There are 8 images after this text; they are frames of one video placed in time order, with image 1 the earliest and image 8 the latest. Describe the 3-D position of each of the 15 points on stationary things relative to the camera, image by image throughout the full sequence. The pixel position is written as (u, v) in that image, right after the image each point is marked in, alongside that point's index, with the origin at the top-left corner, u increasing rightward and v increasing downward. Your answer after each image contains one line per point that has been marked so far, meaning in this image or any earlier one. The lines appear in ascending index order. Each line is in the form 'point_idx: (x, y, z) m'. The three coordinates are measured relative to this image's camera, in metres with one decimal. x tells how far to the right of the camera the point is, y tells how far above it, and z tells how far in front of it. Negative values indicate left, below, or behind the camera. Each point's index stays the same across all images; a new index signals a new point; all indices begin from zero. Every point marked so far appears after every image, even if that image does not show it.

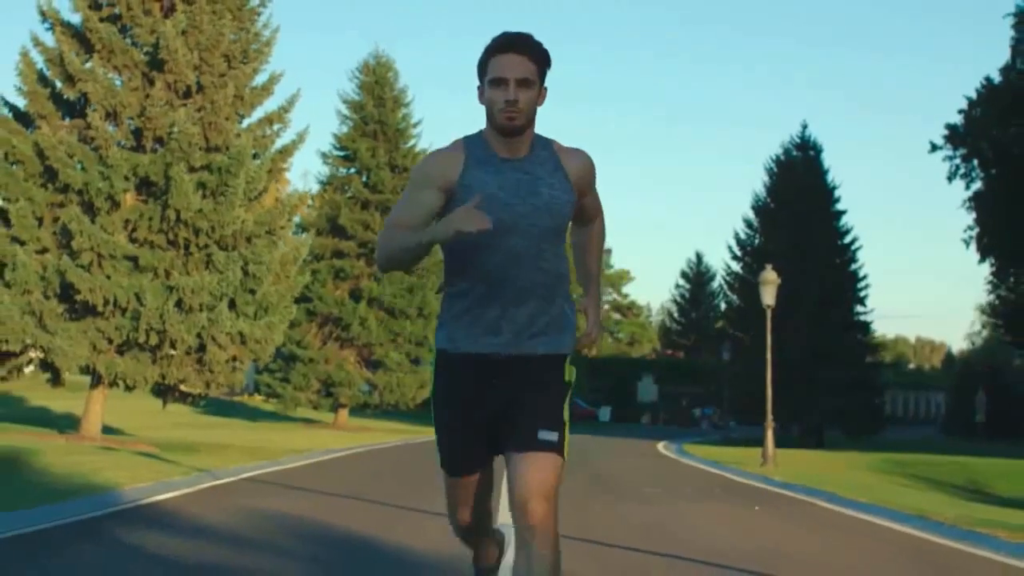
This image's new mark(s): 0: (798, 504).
0: (+3.7, -2.7, +17.4) m
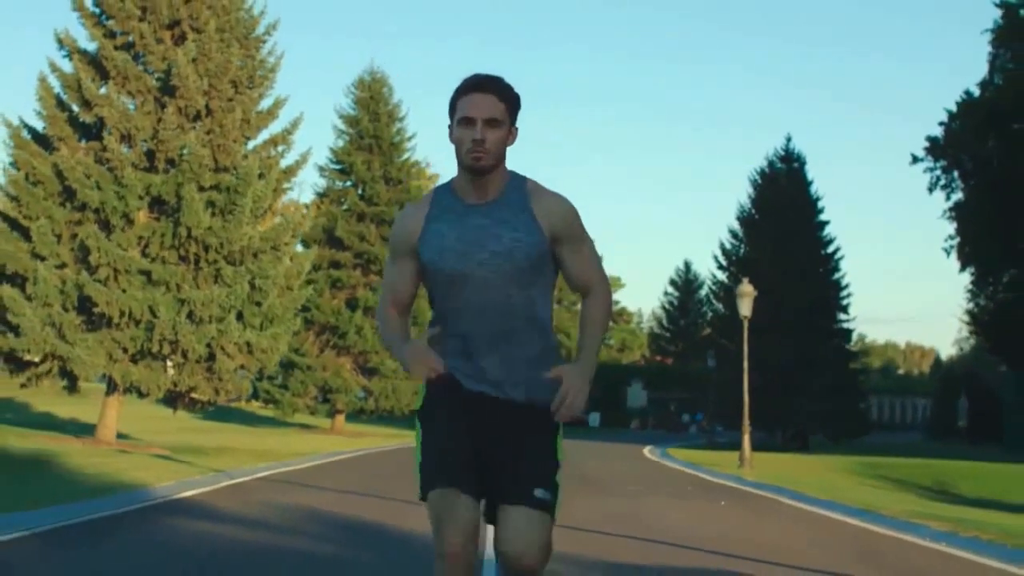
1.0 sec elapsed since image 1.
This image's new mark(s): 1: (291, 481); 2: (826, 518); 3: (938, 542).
0: (+3.5, -3.0, +19.1) m
1: (-3.1, -2.8, +19.8) m
2: (+3.8, -2.7, +16.3) m
3: (+4.4, -2.6, +14.1) m
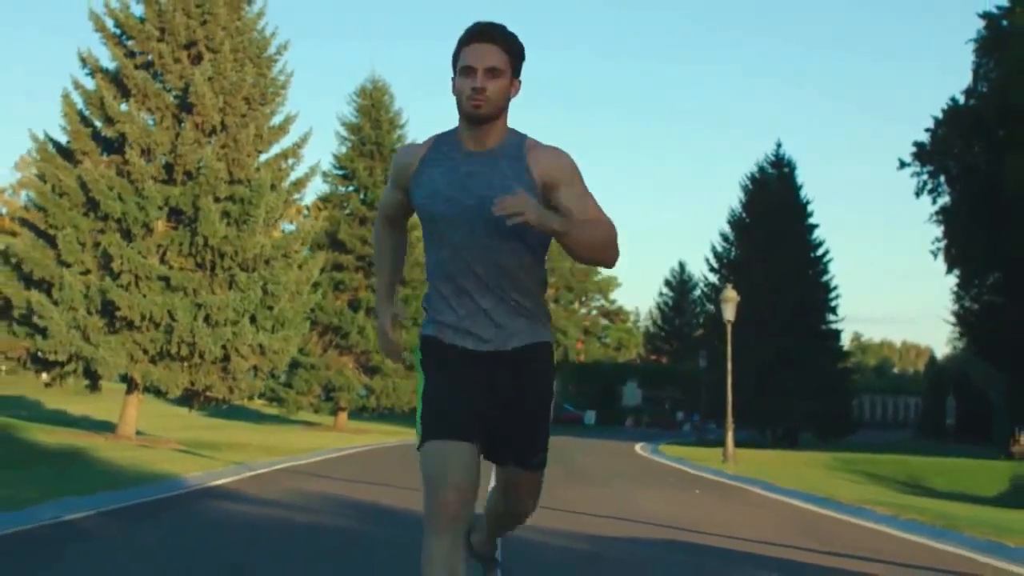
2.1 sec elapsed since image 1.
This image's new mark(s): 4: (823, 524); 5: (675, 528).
0: (+3.5, -3.1, +21.0) m
1: (-3.1, -2.9, +21.7) m
2: (+3.7, -2.9, +18.2) m
3: (+4.3, -2.7, +16.0) m
4: (+3.5, -2.6, +15.3) m
5: (+1.8, -2.5, +14.4) m
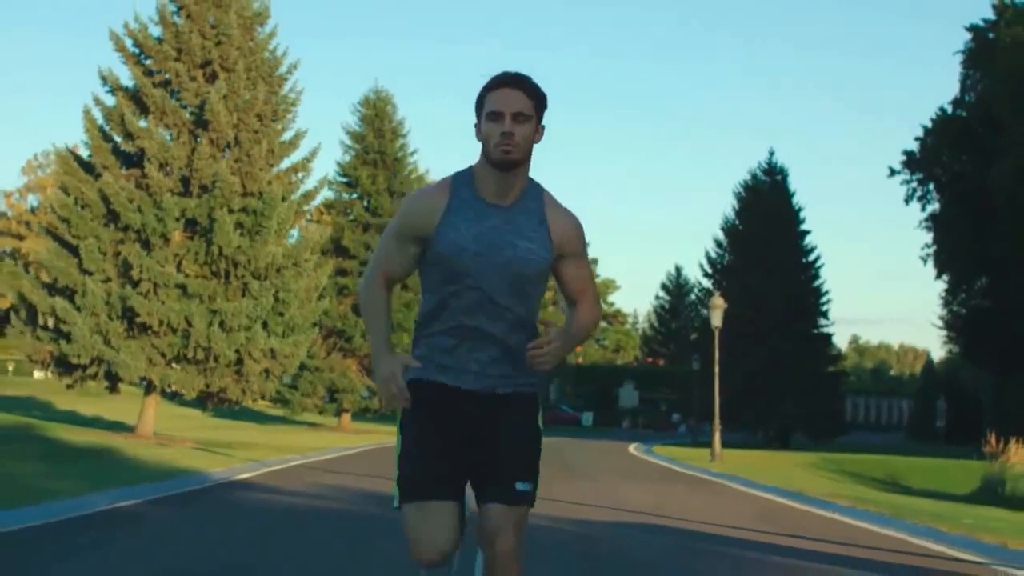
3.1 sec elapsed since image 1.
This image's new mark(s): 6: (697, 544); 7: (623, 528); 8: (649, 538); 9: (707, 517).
0: (+3.4, -3.3, +22.8) m
1: (-3.2, -3.1, +23.4) m
2: (+3.7, -3.1, +19.9) m
3: (+4.3, -2.9, +17.7) m
4: (+3.5, -2.8, +17.0) m
5: (+1.7, -2.7, +16.1) m
6: (+1.8, -2.4, +13.1) m
7: (+1.2, -2.5, +14.3) m
8: (+1.4, -2.4, +13.5) m
9: (+2.3, -2.7, +16.2) m
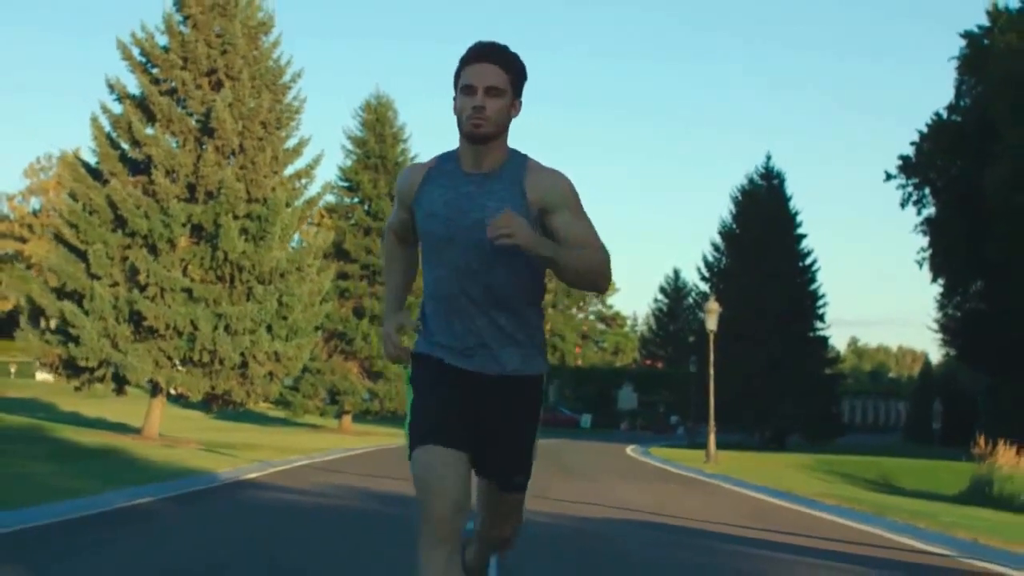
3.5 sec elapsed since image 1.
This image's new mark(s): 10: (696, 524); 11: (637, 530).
0: (+3.4, -3.4, +23.5) m
1: (-3.2, -3.2, +24.1) m
2: (+3.7, -3.2, +20.6) m
3: (+4.3, -3.0, +18.4) m
4: (+3.5, -2.9, +17.7) m
5: (+1.7, -2.8, +16.8) m
6: (+1.8, -2.5, +13.8) m
7: (+1.2, -2.6, +15.0) m
8: (+1.3, -2.5, +14.2) m
9: (+2.3, -2.8, +16.9) m
10: (+2.1, -2.6, +15.3) m
11: (+1.3, -2.5, +14.3) m
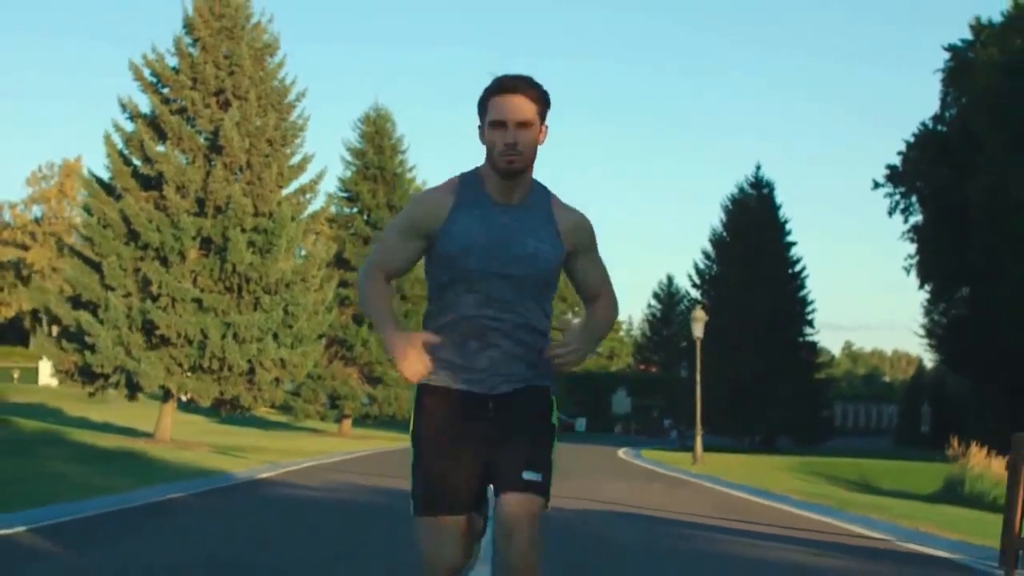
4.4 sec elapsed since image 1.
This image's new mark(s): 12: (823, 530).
0: (+3.3, -3.6, +25.1) m
1: (-3.3, -3.4, +25.7) m
2: (+3.6, -3.4, +22.2) m
3: (+4.2, -3.2, +20.0) m
4: (+3.4, -3.1, +19.4) m
5: (+1.6, -3.0, +18.4) m
6: (+1.7, -2.7, +15.4) m
7: (+1.1, -2.8, +16.6) m
8: (+1.3, -2.7, +15.8) m
9: (+2.2, -3.0, +18.5) m
10: (+2.0, -2.8, +16.9) m
11: (+1.3, -2.7, +15.9) m
12: (+3.5, -2.7, +15.3) m
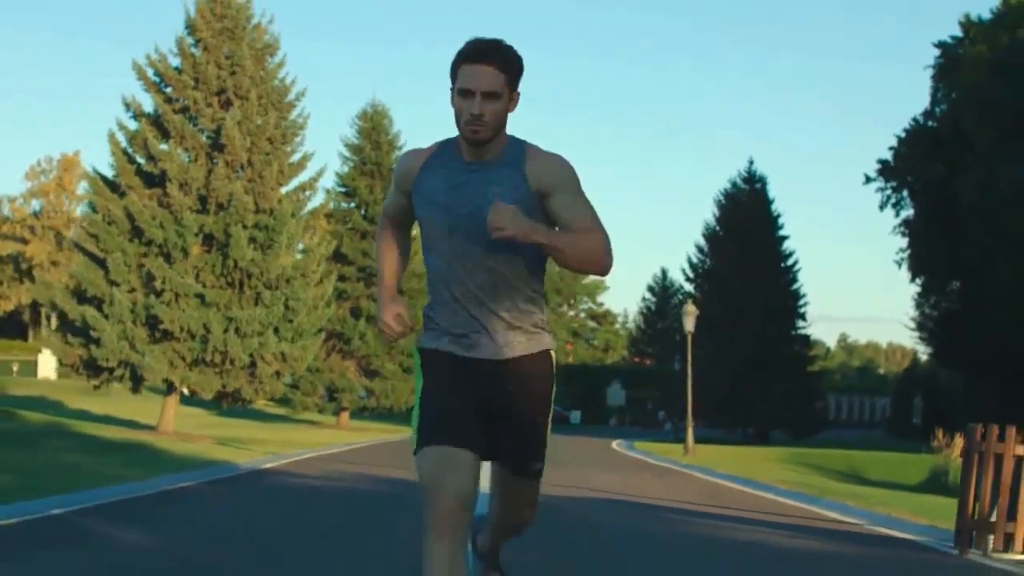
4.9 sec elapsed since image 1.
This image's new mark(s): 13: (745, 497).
0: (+3.2, -3.5, +26.0) m
1: (-3.4, -3.3, +26.5) m
2: (+3.5, -3.3, +23.1) m
3: (+4.1, -3.1, +20.9) m
4: (+3.3, -3.1, +20.2) m
5: (+1.6, -2.9, +19.3) m
6: (+1.7, -2.7, +16.3) m
7: (+1.0, -2.8, +17.5) m
8: (+1.2, -2.7, +16.7) m
9: (+2.2, -3.0, +19.4) m
10: (+2.0, -2.8, +17.8) m
11: (+1.2, -2.7, +16.8) m
12: (+3.4, -2.7, +16.2) m
13: (+3.3, -3.0, +19.4) m
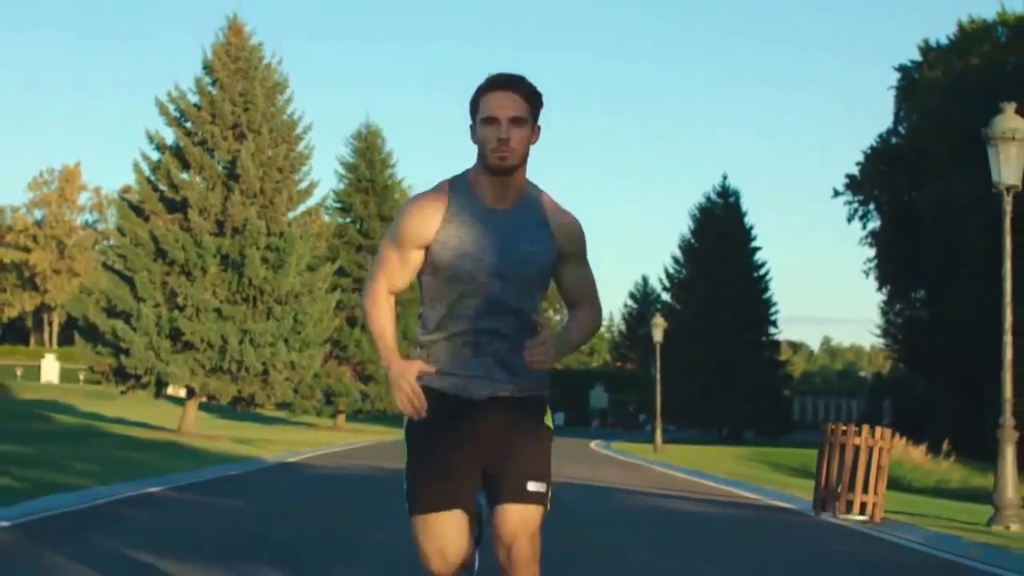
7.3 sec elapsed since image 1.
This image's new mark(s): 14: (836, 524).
0: (+2.9, -4.0, +30.1) m
1: (-3.7, -3.8, +30.6) m
2: (+3.2, -3.7, +27.3) m
3: (+3.9, -3.5, +25.0) m
4: (+3.1, -3.5, +24.4) m
5: (+1.3, -3.4, +23.4) m
6: (+1.4, -3.1, +20.4) m
7: (+0.8, -3.2, +21.6) m
8: (+1.0, -3.1, +20.8) m
9: (+1.9, -3.4, +23.5) m
10: (+1.7, -3.2, +21.9) m
11: (+1.0, -3.1, +20.9) m
12: (+3.2, -3.1, +20.4) m
13: (+3.1, -3.4, +23.5) m
14: (+3.8, -2.8, +15.9) m
